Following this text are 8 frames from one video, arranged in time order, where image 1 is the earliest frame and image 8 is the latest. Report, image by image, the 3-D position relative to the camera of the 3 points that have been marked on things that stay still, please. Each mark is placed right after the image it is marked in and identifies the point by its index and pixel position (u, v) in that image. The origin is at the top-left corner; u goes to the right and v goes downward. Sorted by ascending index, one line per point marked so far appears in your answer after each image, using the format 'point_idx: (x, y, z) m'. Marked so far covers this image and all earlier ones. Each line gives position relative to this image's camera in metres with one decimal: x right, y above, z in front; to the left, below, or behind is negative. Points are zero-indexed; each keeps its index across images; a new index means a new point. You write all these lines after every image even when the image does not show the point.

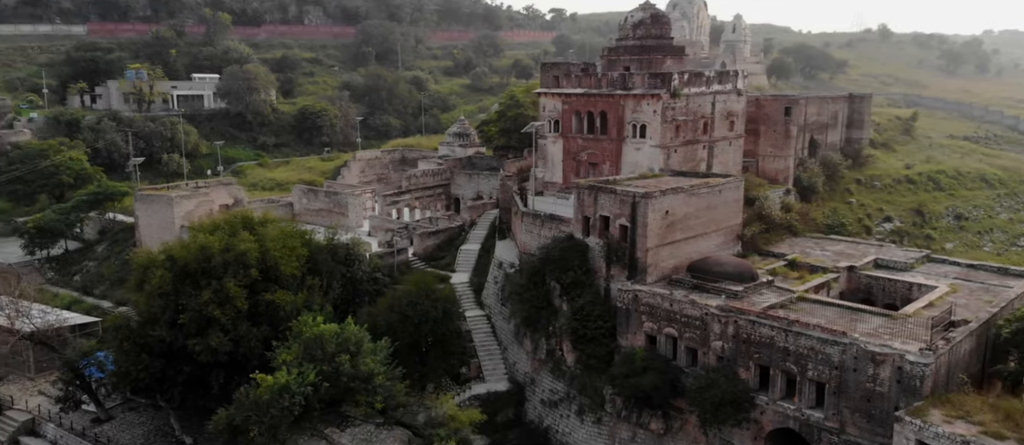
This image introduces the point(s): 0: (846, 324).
0: (+7.6, -2.3, +18.0) m
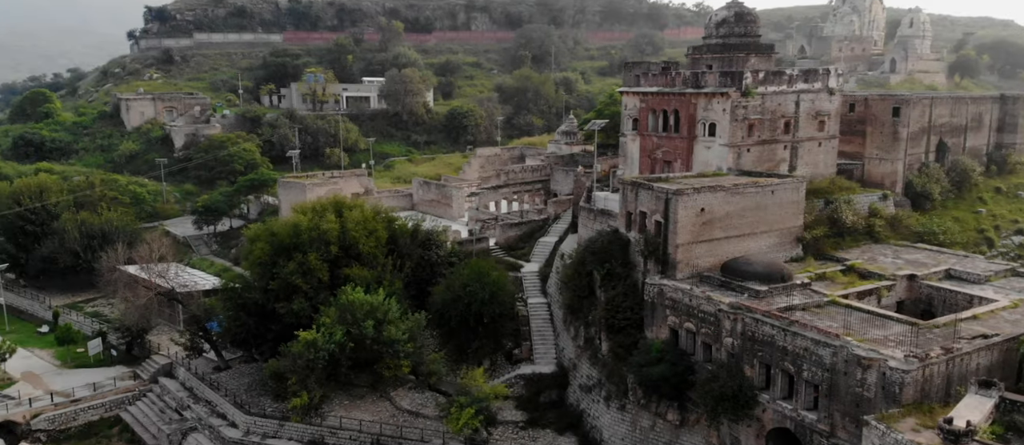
0: (+7.7, -2.3, +17.5) m
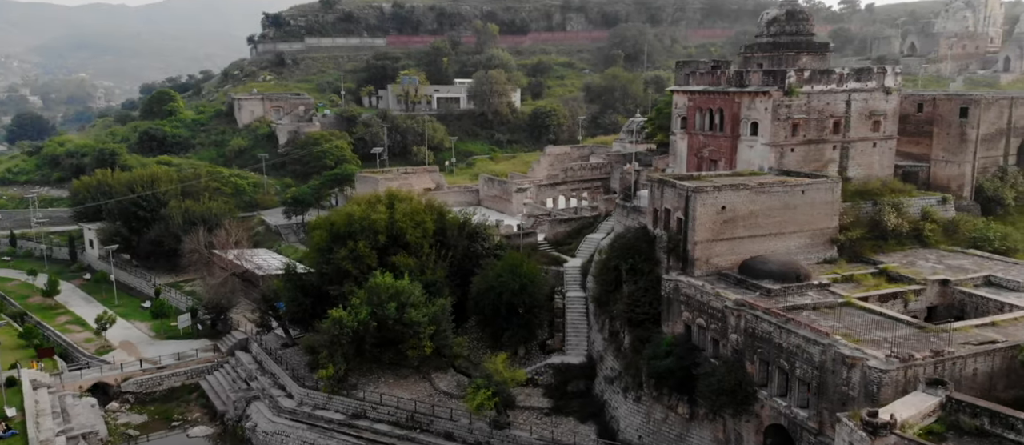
0: (+7.7, -2.3, +17.3) m
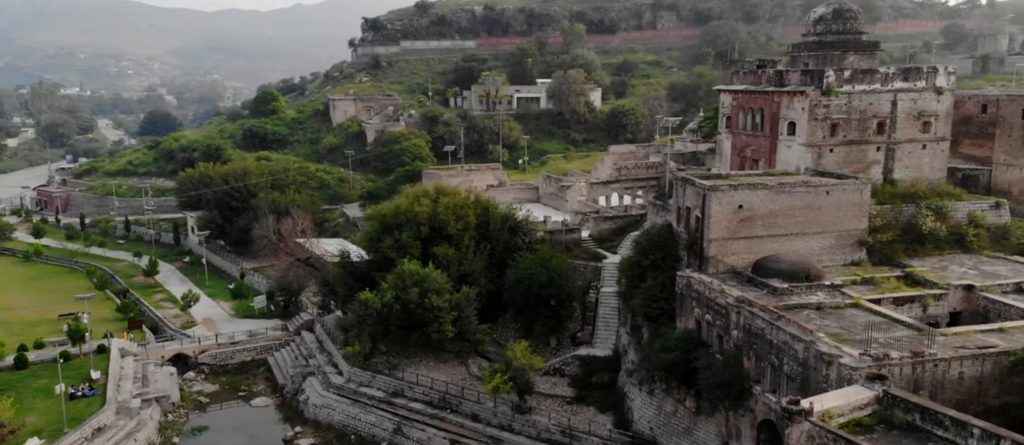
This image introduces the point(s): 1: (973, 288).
0: (+7.6, -2.3, +17.3) m
1: (+11.6, -1.7, +20.0) m
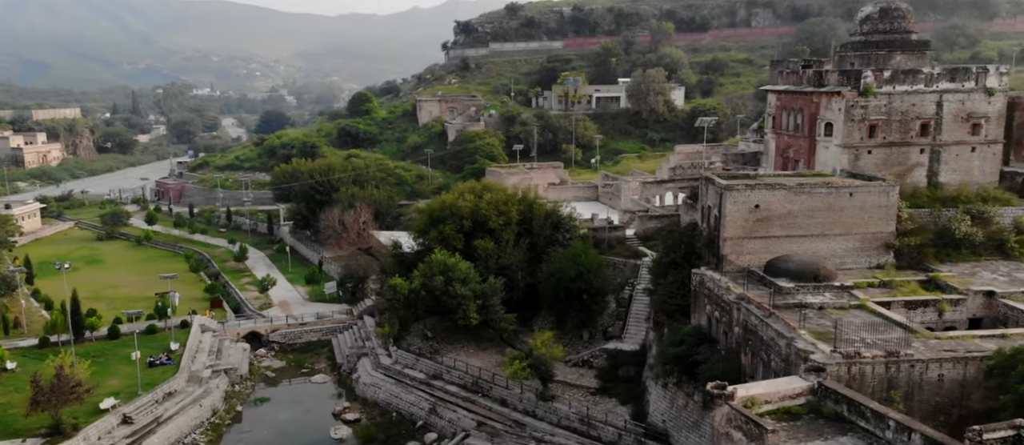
0: (+7.5, -2.3, +17.3) m
1: (+11.8, -1.8, +19.4) m
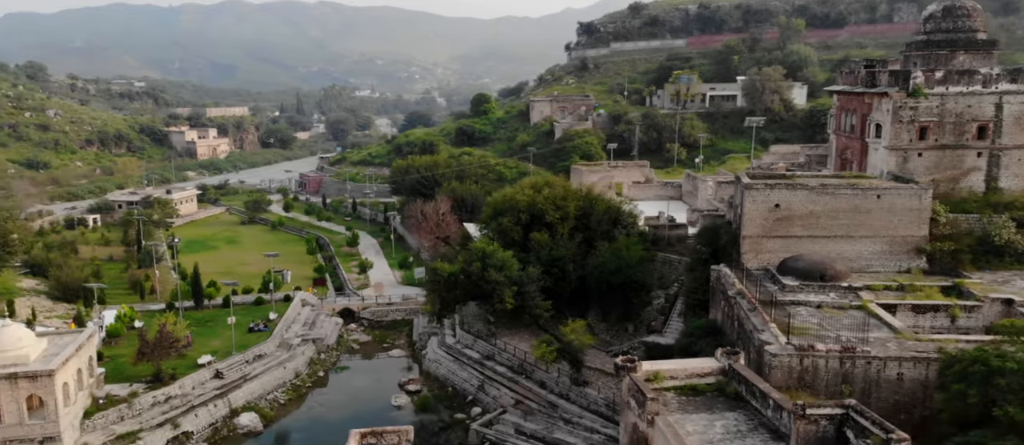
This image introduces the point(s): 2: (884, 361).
0: (+7.2, -2.3, +17.6) m
1: (+11.9, -1.9, +18.8) m
2: (+7.2, -2.7, +15.4) m
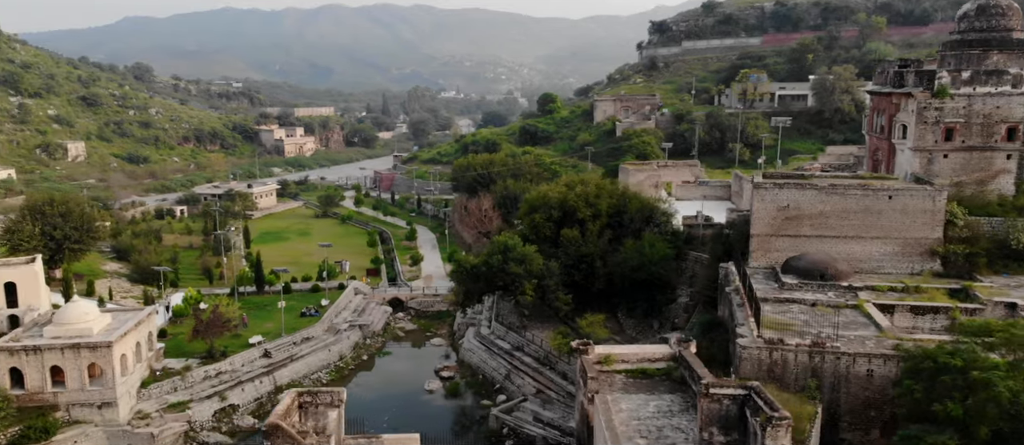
0: (+6.9, -2.3, +17.8) m
1: (+11.8, -2.0, +18.5) m
2: (+6.7, -2.6, +15.6) m
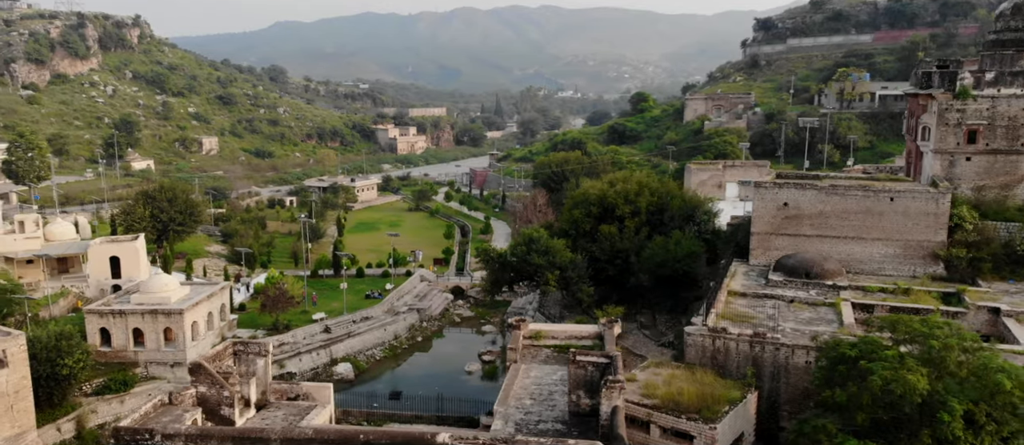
0: (+6.3, -2.3, +18.4) m
1: (+11.2, -2.1, +18.3) m
2: (+5.7, -2.6, +16.3) m
